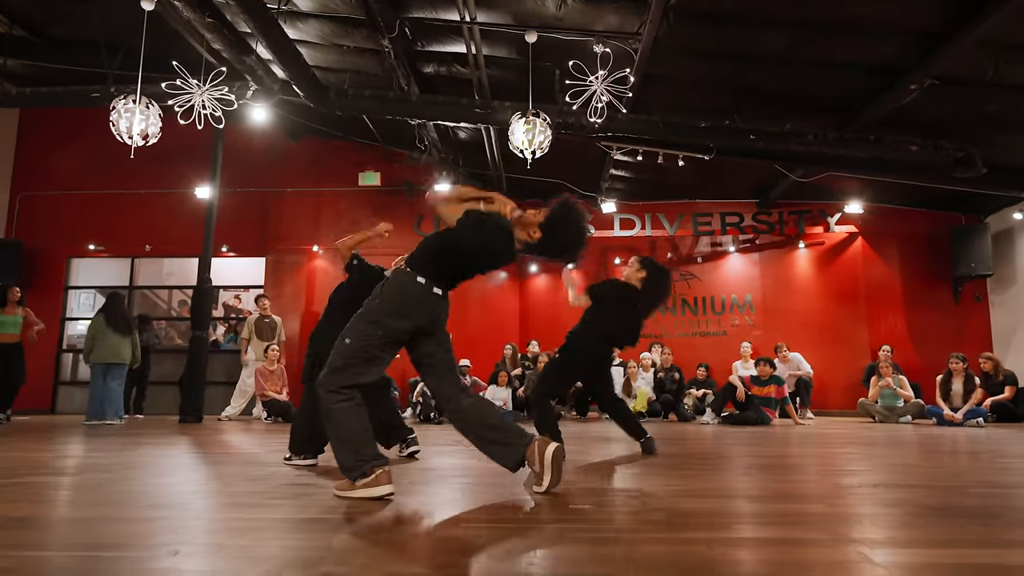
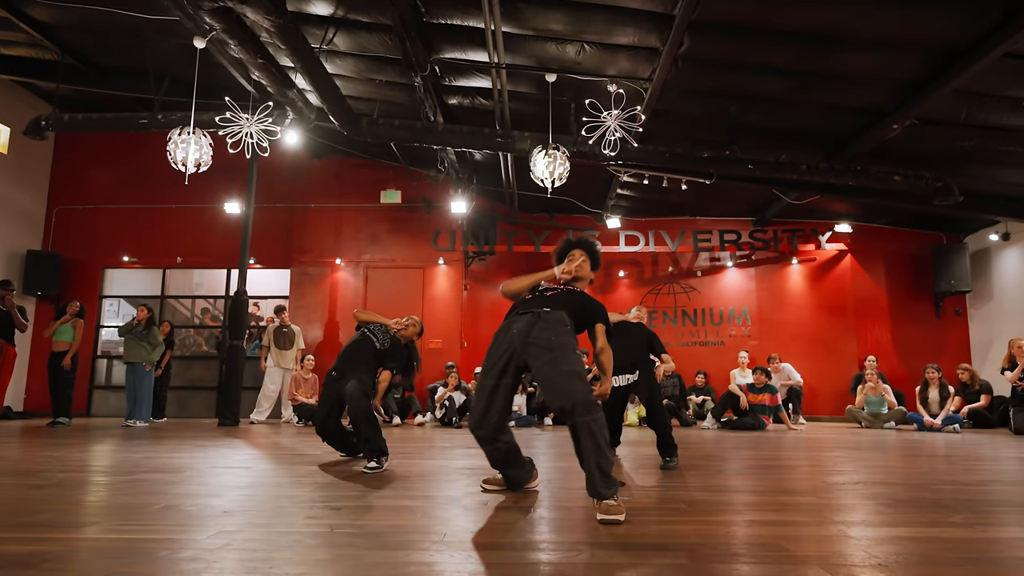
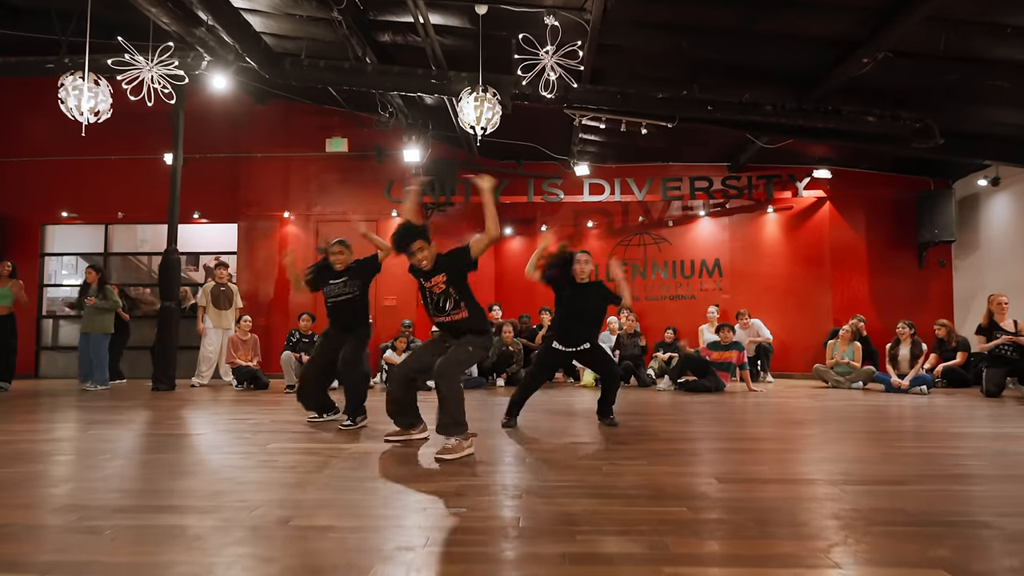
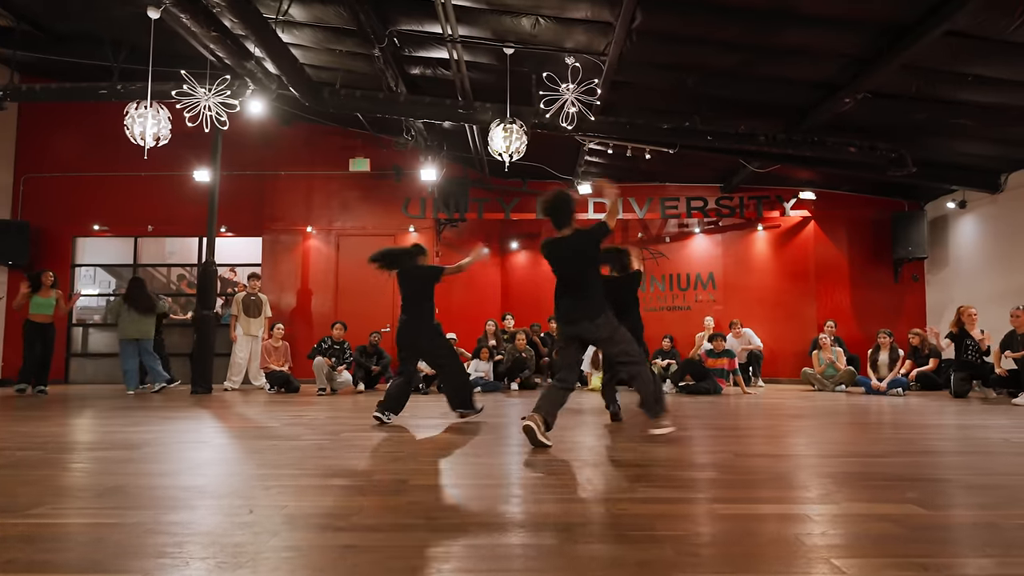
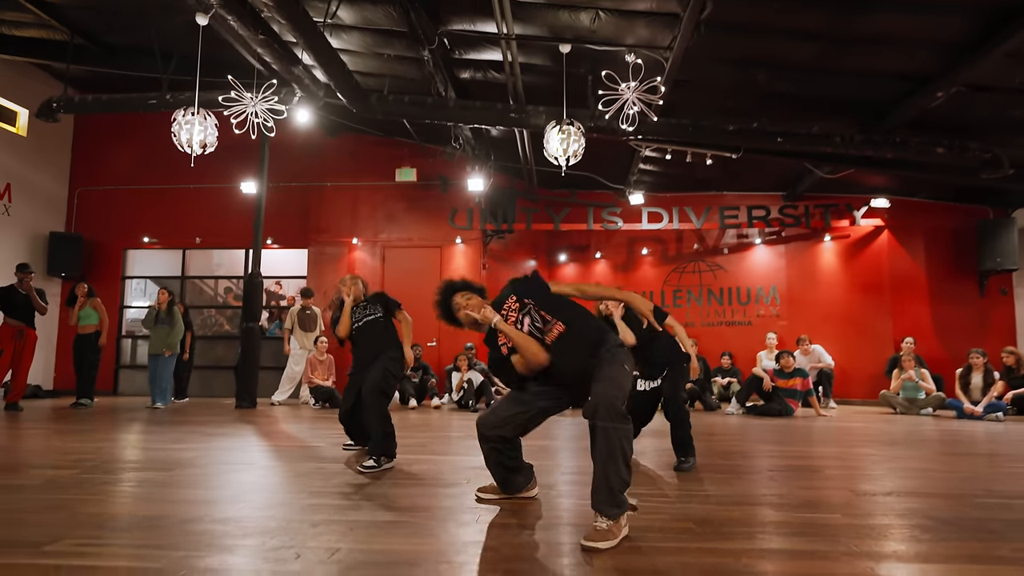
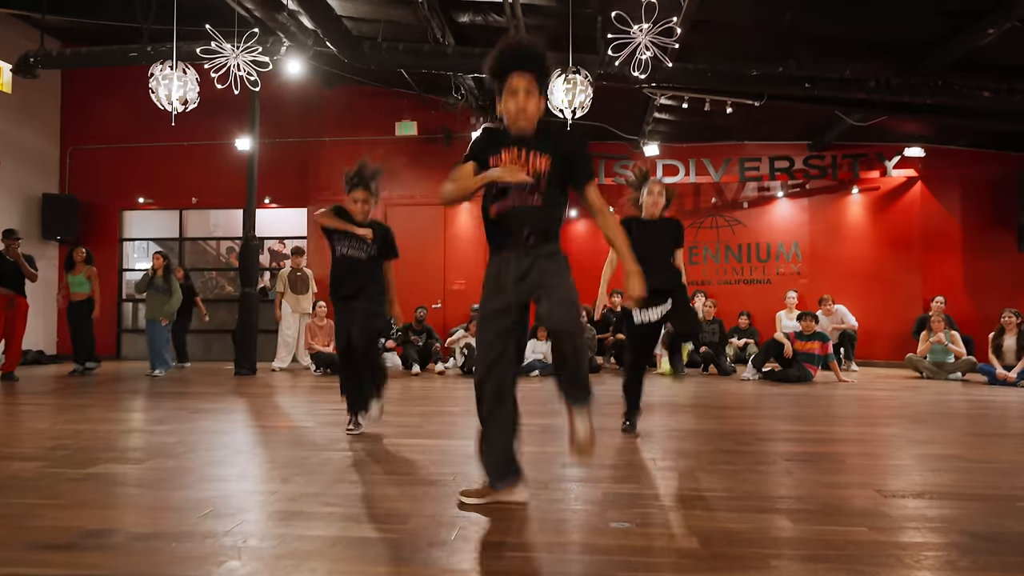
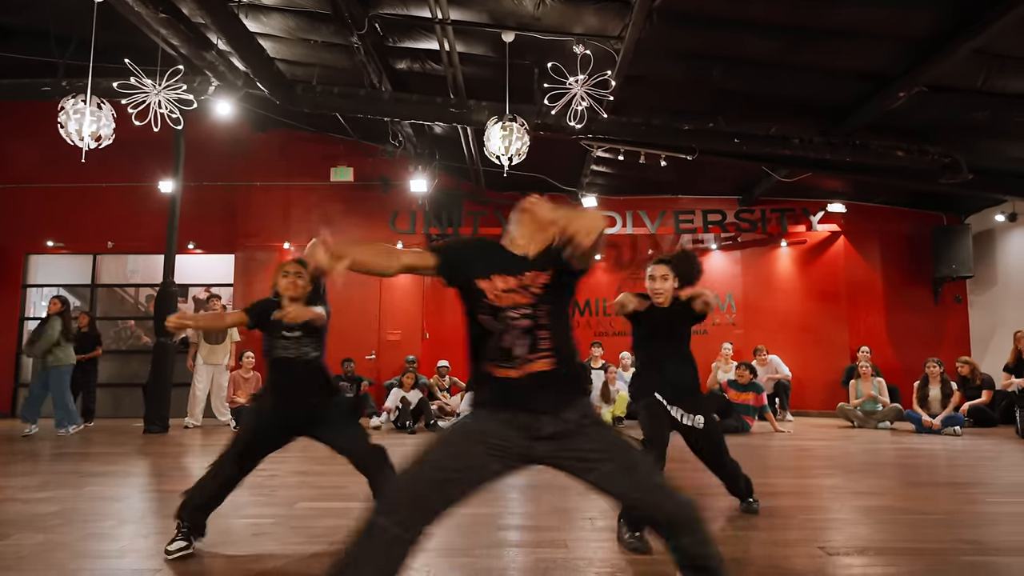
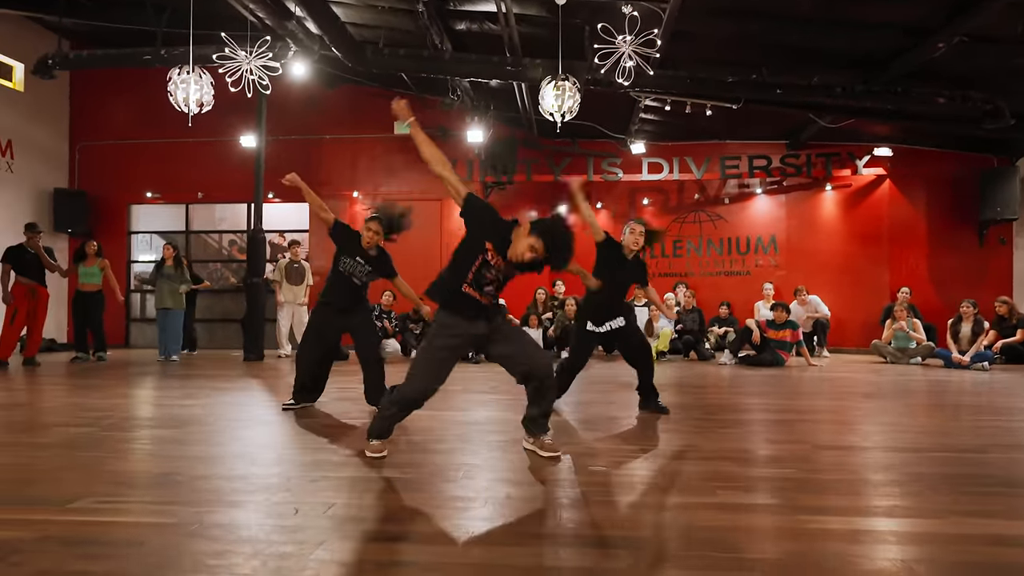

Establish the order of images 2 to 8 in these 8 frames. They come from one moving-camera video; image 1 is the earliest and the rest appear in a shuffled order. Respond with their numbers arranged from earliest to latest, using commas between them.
8, 6, 5, 2, 7, 4, 3
